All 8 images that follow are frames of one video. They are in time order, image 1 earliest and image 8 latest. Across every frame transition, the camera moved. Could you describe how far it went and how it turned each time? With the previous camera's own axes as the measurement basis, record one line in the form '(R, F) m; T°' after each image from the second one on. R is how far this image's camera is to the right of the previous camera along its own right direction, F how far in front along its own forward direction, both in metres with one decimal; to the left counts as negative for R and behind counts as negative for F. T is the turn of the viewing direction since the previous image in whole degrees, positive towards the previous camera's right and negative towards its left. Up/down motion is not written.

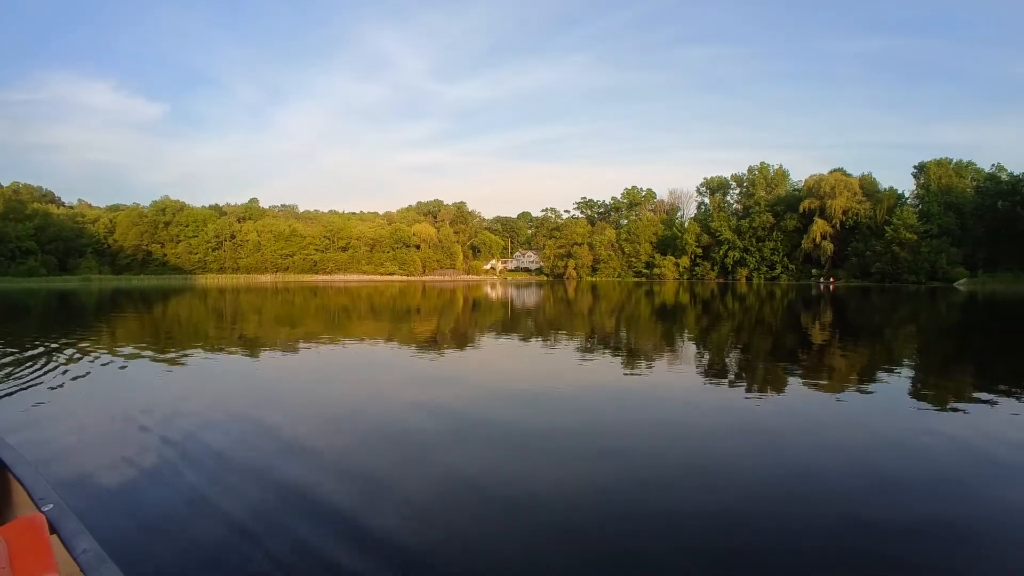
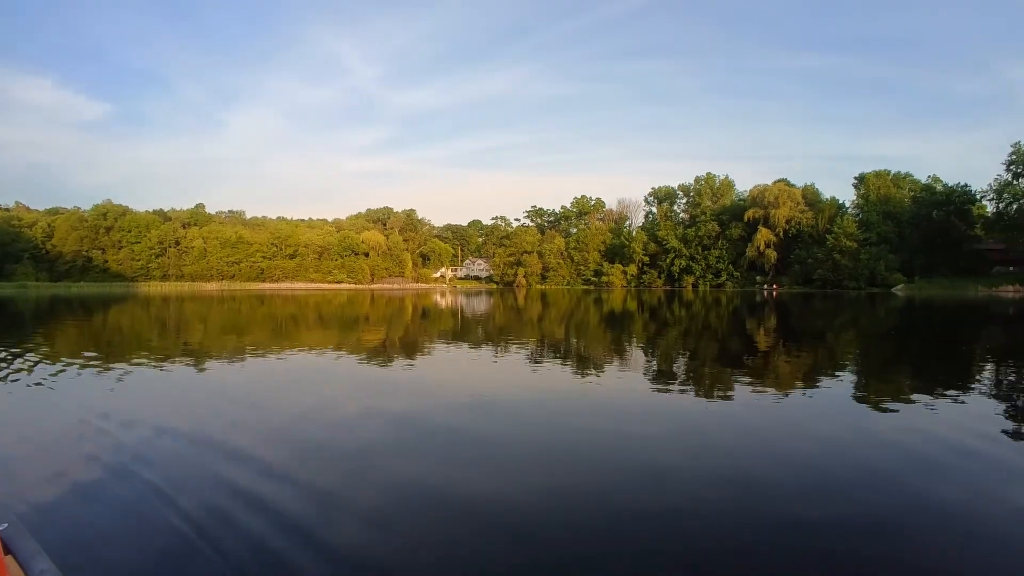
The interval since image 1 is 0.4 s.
(+0.5, +1.7) m; +4°
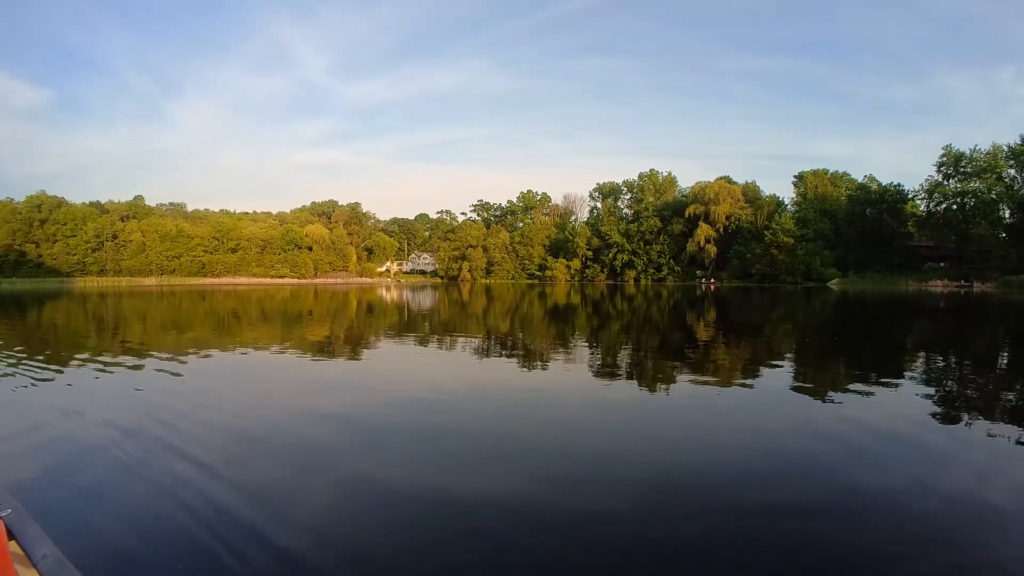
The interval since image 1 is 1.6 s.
(+0.9, -0.3) m; +4°
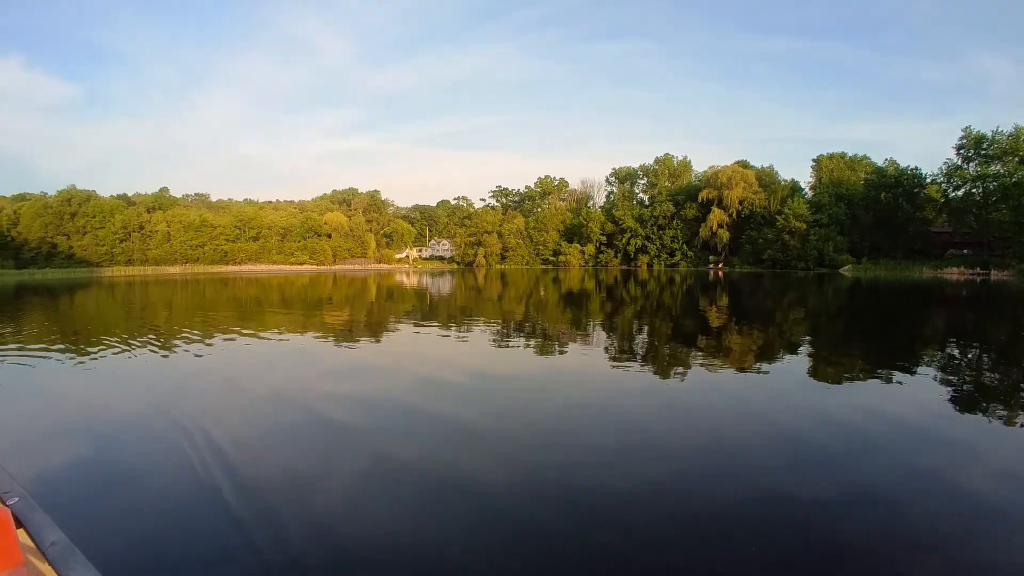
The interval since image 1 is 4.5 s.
(+0.1, -0.9) m; -2°
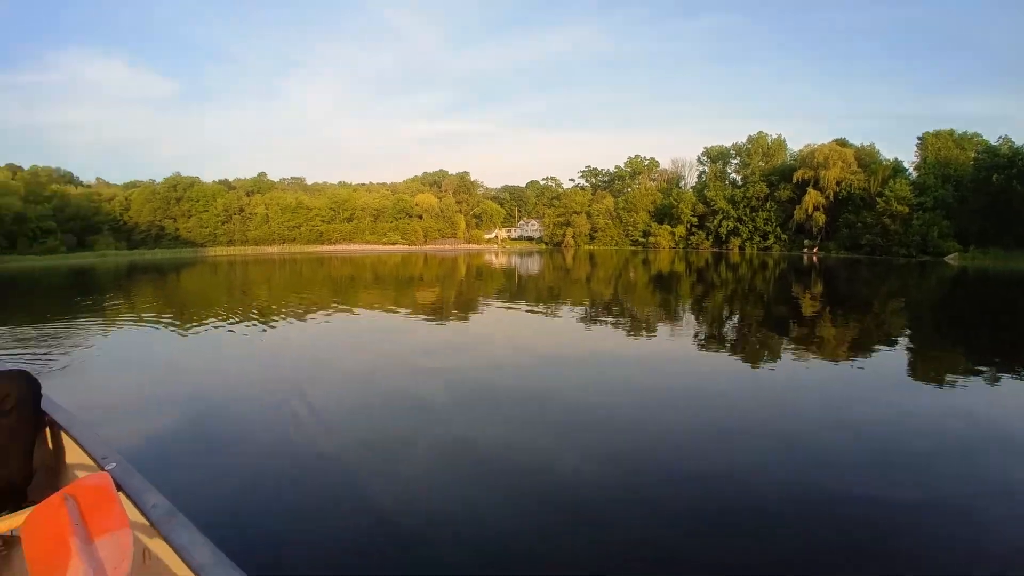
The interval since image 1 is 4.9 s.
(-0.8, +0.6) m; -7°
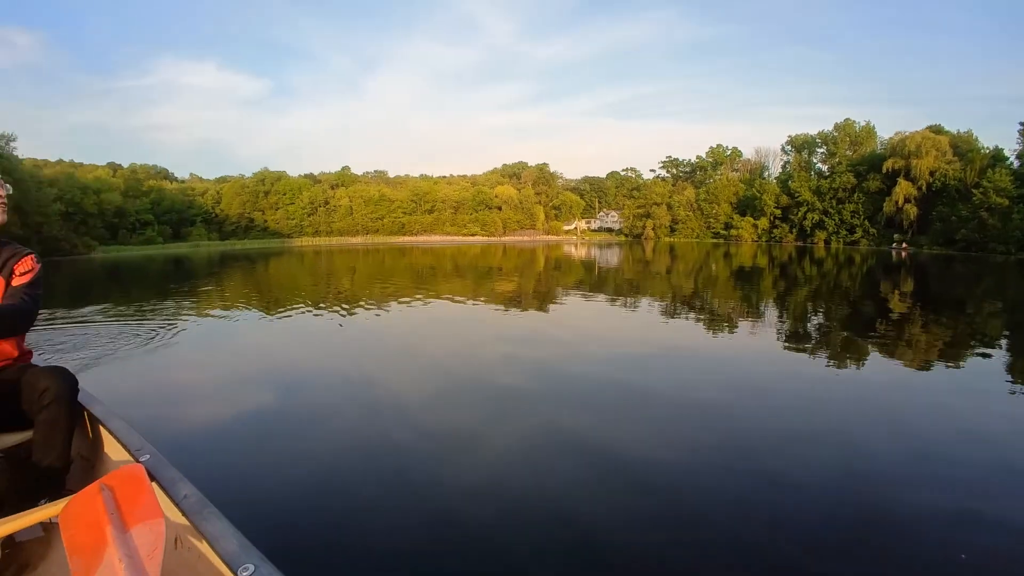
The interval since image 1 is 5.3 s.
(-0.1, +0.9) m; -6°
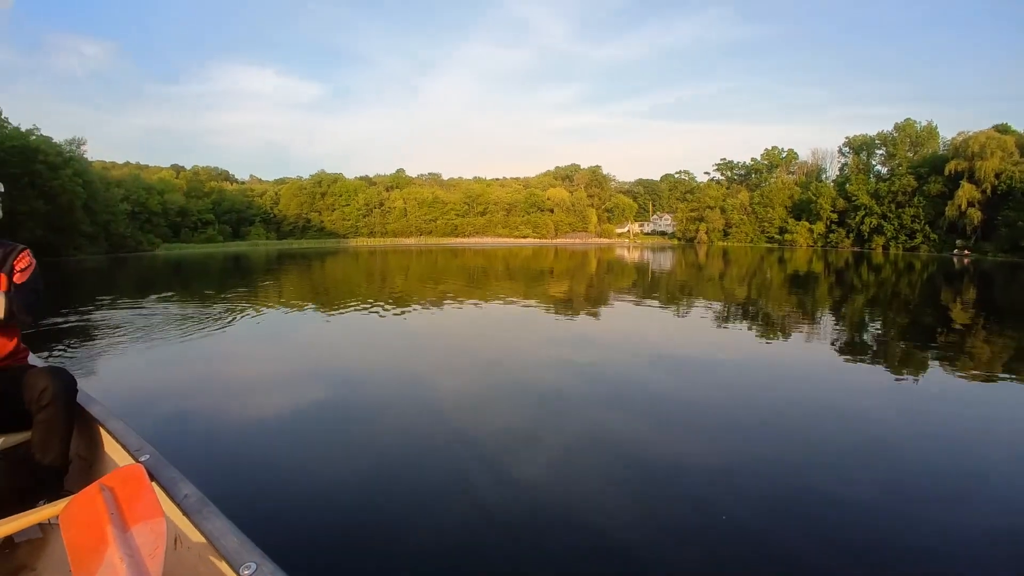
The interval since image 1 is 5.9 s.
(+0.4, +0.2) m; -4°
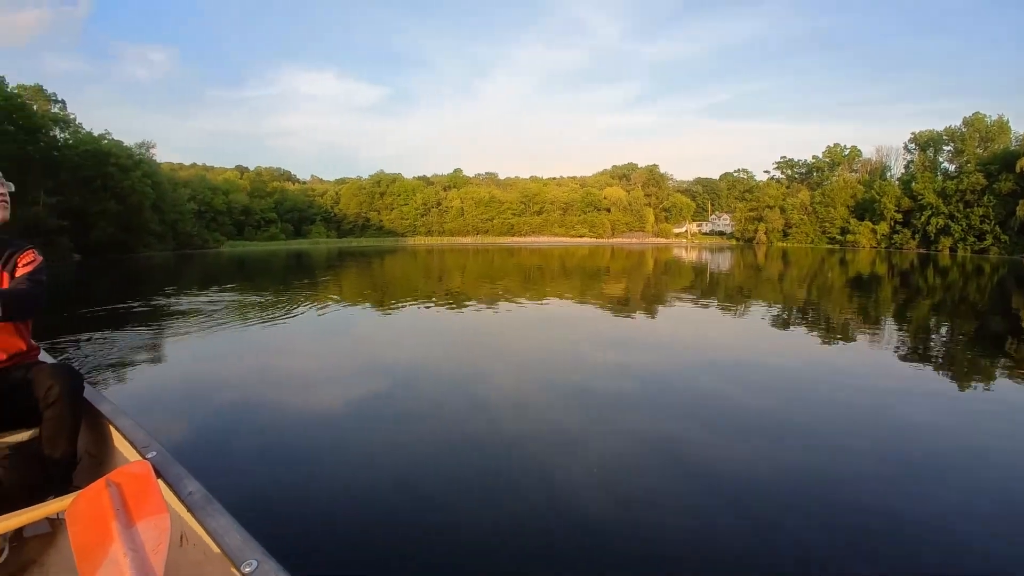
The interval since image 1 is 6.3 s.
(-0.6, -0.9) m; -5°
